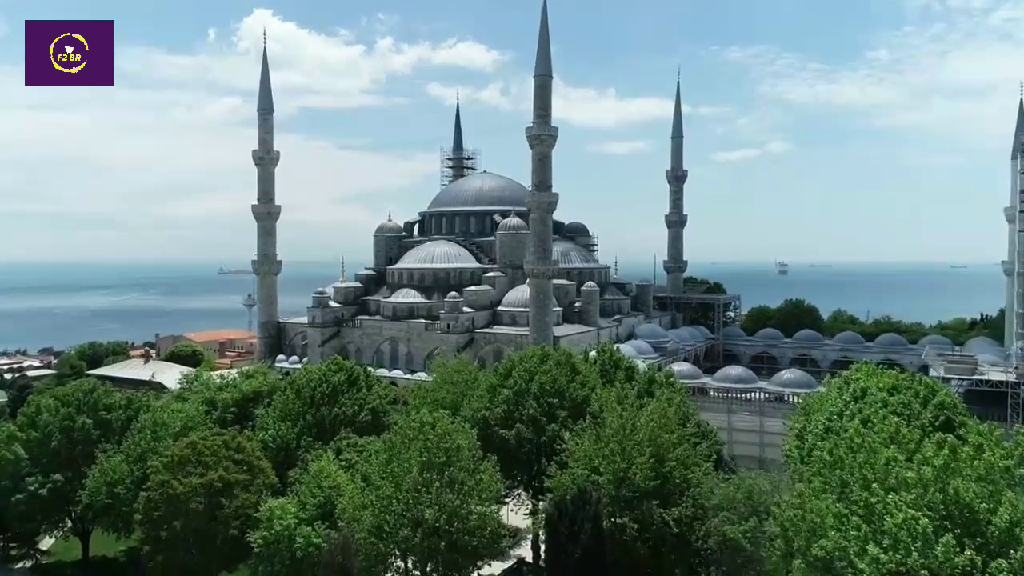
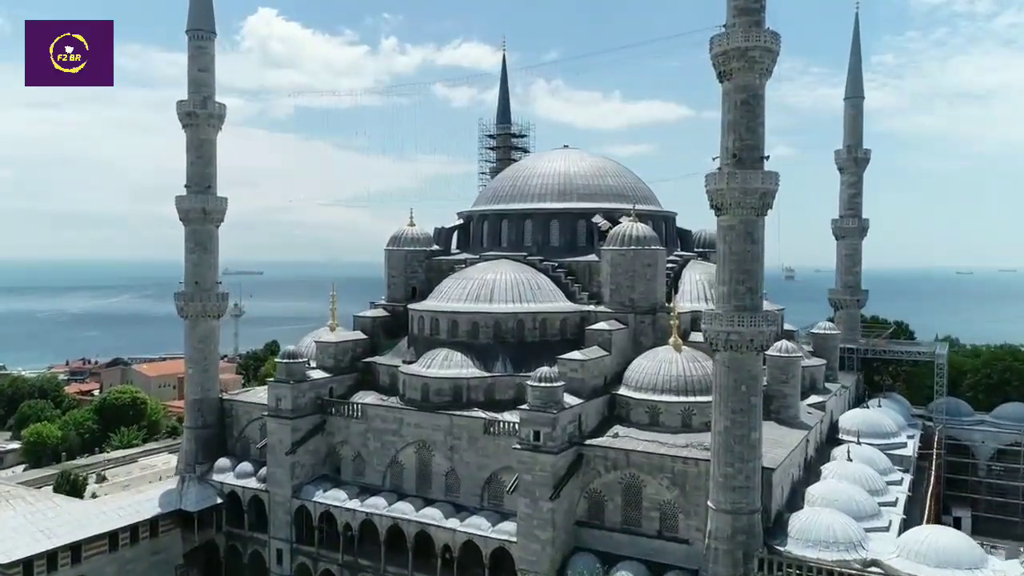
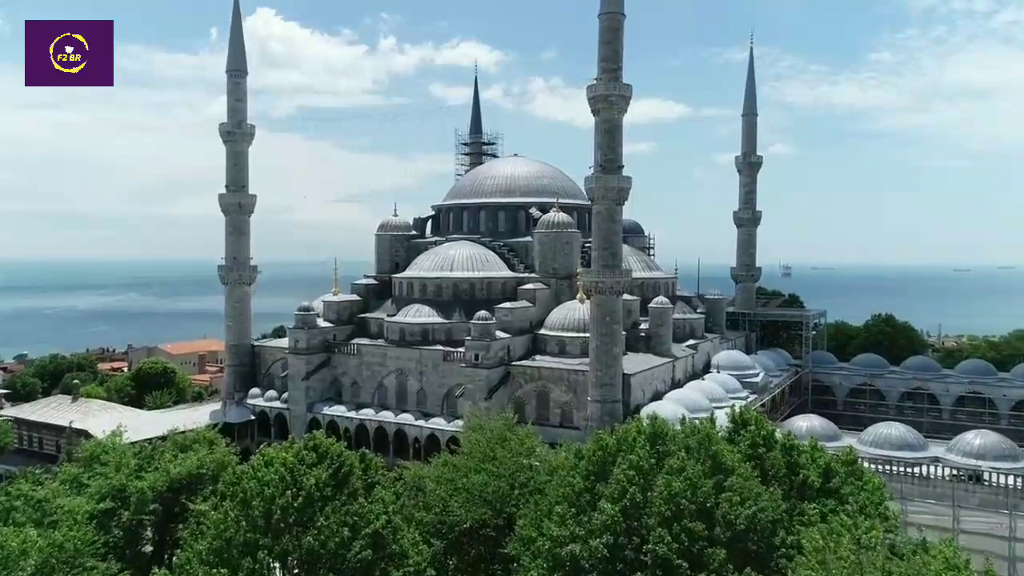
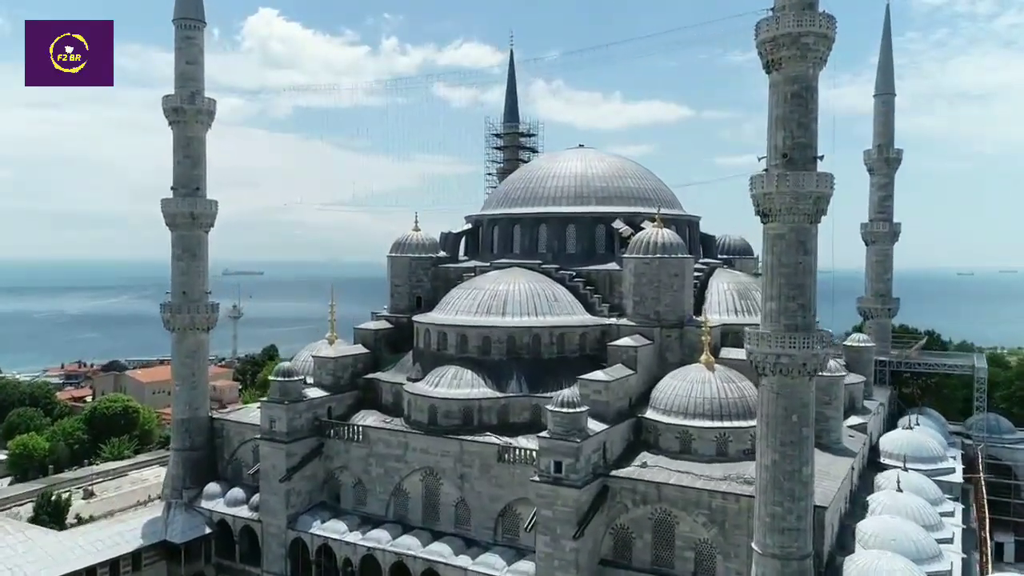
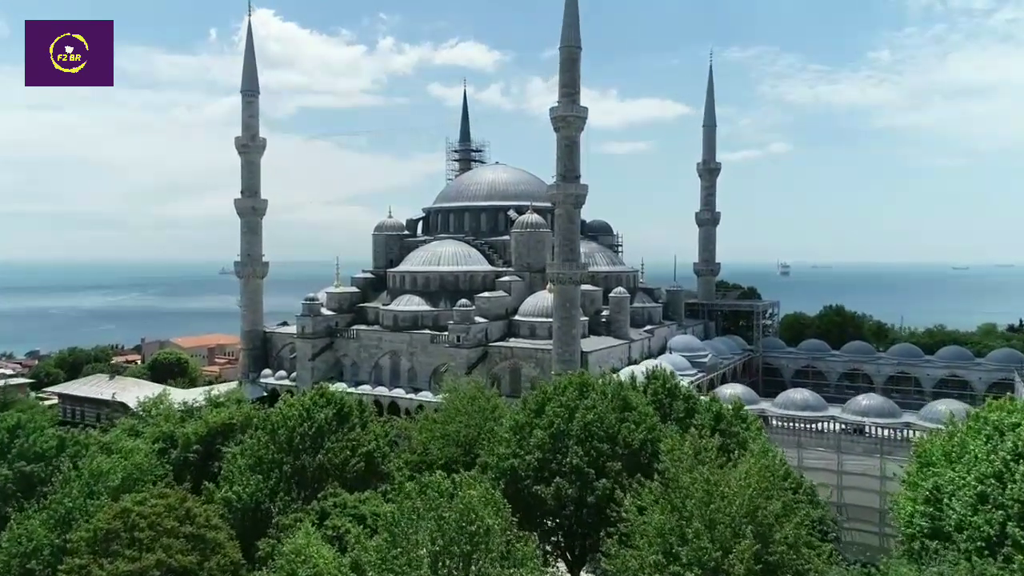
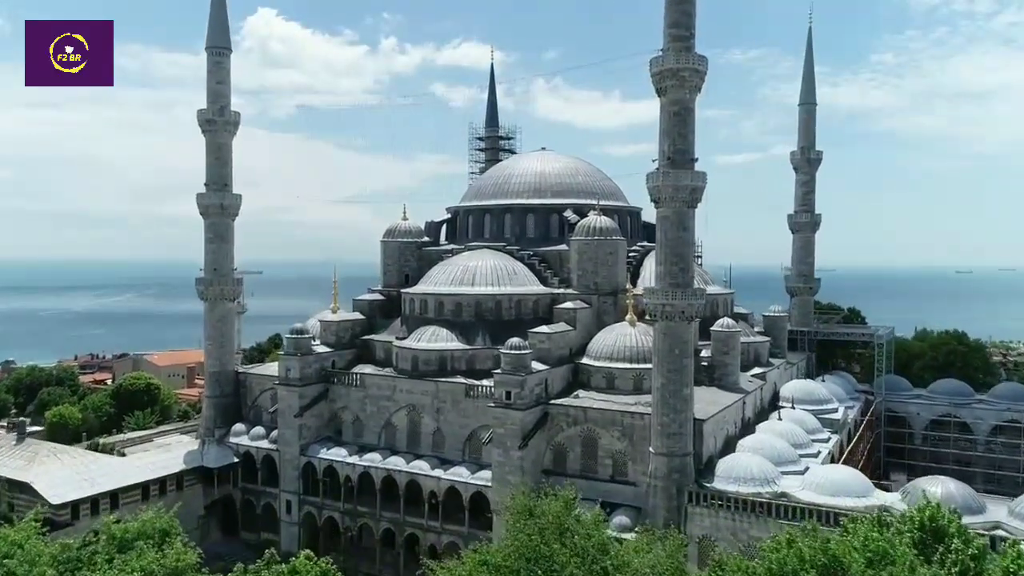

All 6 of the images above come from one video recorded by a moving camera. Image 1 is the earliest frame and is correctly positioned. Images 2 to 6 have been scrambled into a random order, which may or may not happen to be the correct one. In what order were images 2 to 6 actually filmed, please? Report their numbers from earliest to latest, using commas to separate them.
5, 3, 6, 2, 4
